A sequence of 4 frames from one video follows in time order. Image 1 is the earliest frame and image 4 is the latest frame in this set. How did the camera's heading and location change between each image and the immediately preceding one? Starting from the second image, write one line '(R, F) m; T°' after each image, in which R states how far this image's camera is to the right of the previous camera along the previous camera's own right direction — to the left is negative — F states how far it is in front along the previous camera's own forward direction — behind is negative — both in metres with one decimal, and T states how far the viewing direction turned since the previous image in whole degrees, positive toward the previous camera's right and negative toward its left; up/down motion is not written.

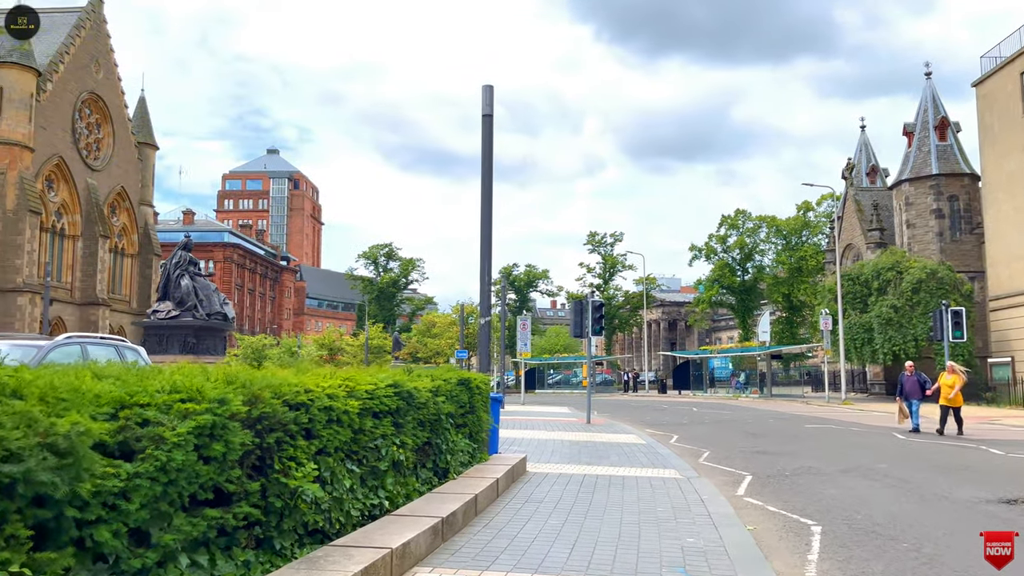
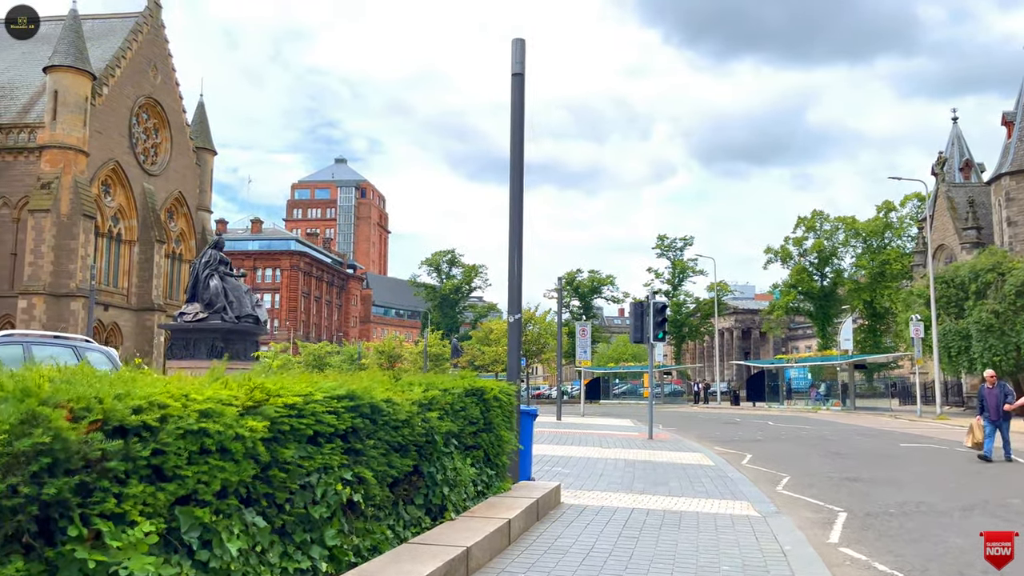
(+0.4, +2.0) m; -5°
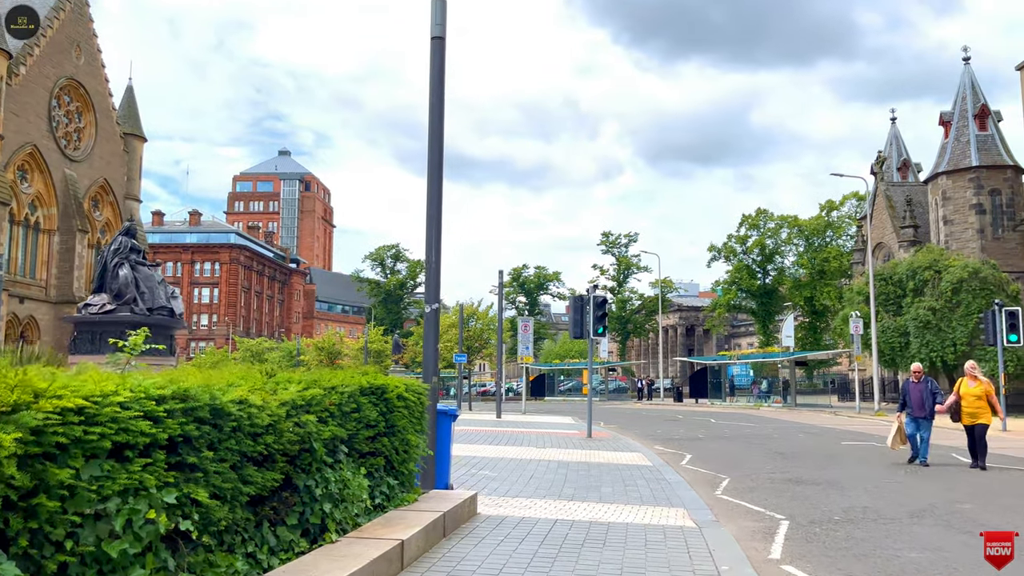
(+0.3, +0.9) m; +4°
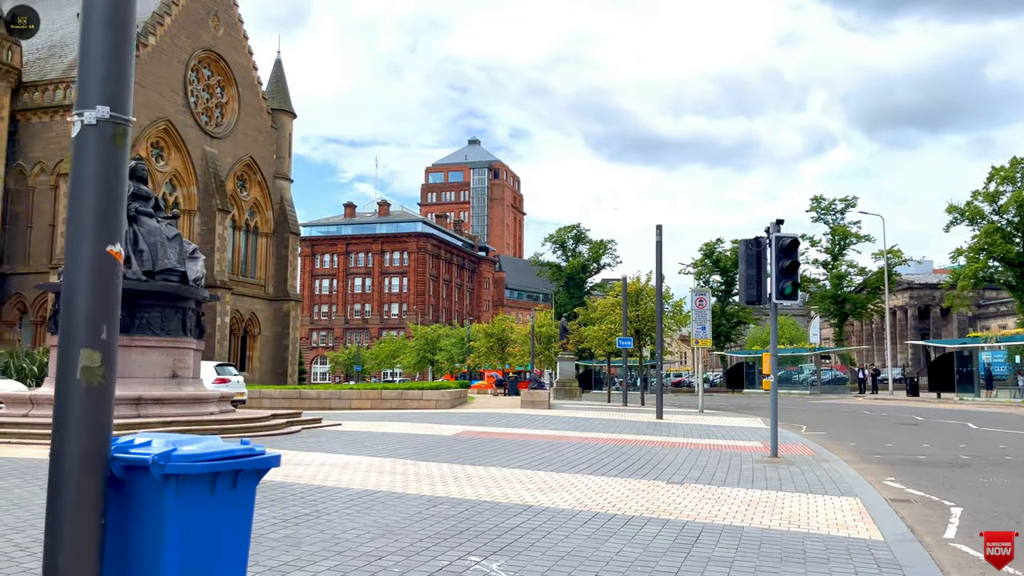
(+1.1, +6.6) m; -14°
